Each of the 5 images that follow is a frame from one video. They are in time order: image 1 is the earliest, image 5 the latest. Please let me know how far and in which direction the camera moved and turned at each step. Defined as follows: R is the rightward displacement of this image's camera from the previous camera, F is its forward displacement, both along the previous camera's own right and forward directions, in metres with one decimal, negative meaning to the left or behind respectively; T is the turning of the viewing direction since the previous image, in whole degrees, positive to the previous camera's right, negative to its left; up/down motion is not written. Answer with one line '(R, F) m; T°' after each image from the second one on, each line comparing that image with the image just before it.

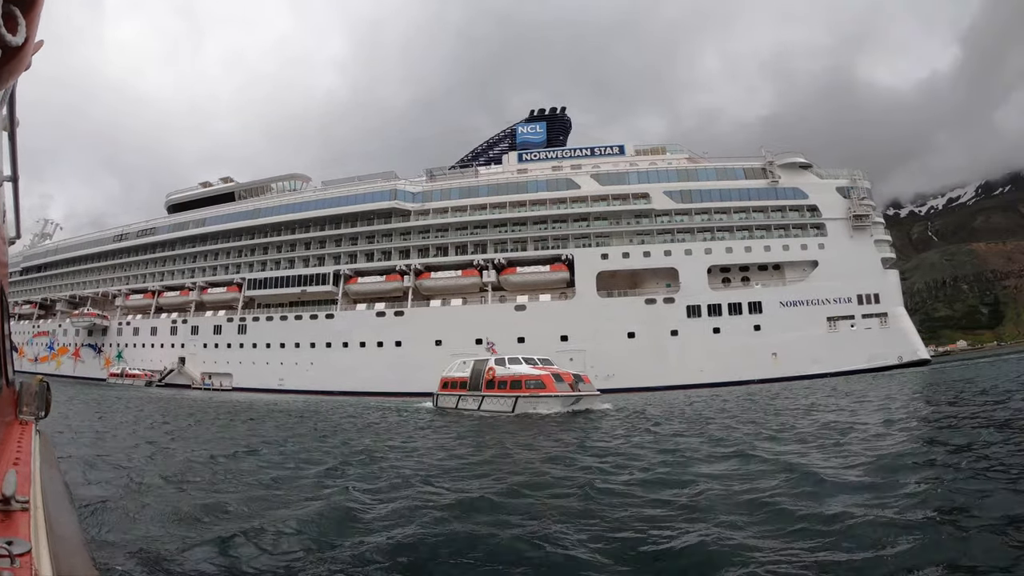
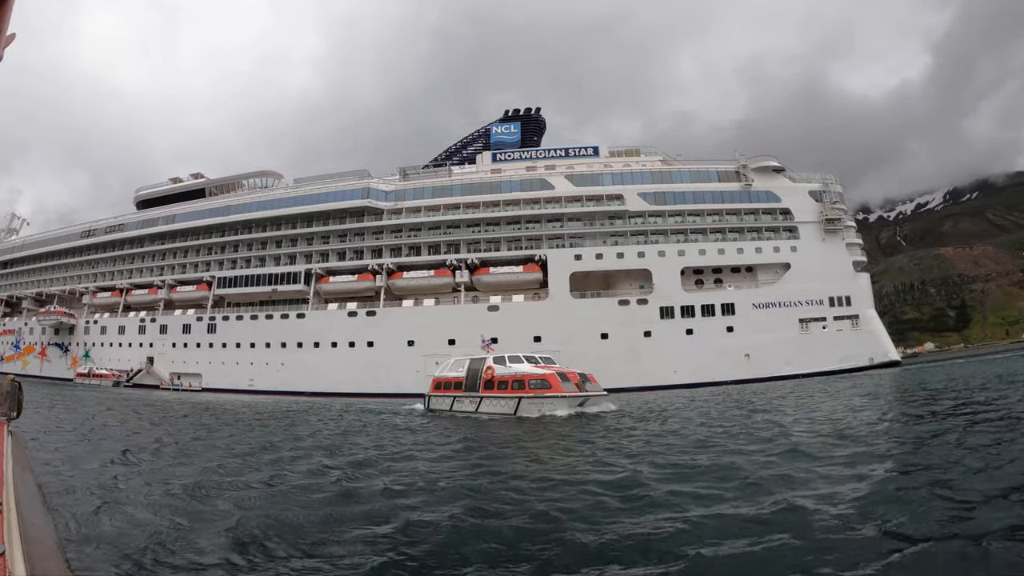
(+0.5, +0.1) m; +2°
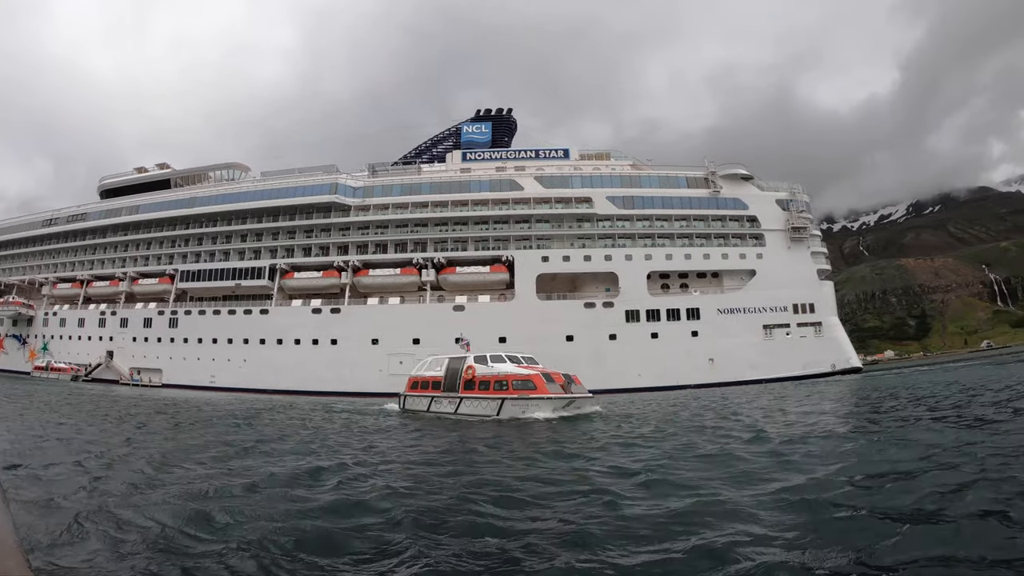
(+0.7, 0.0) m; +2°
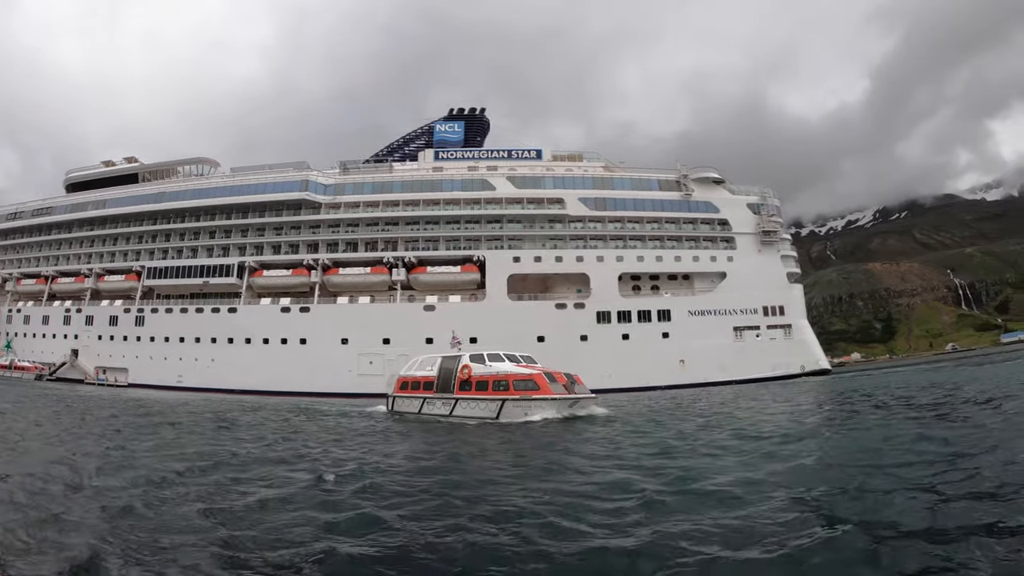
(+0.6, 0.0) m; +2°
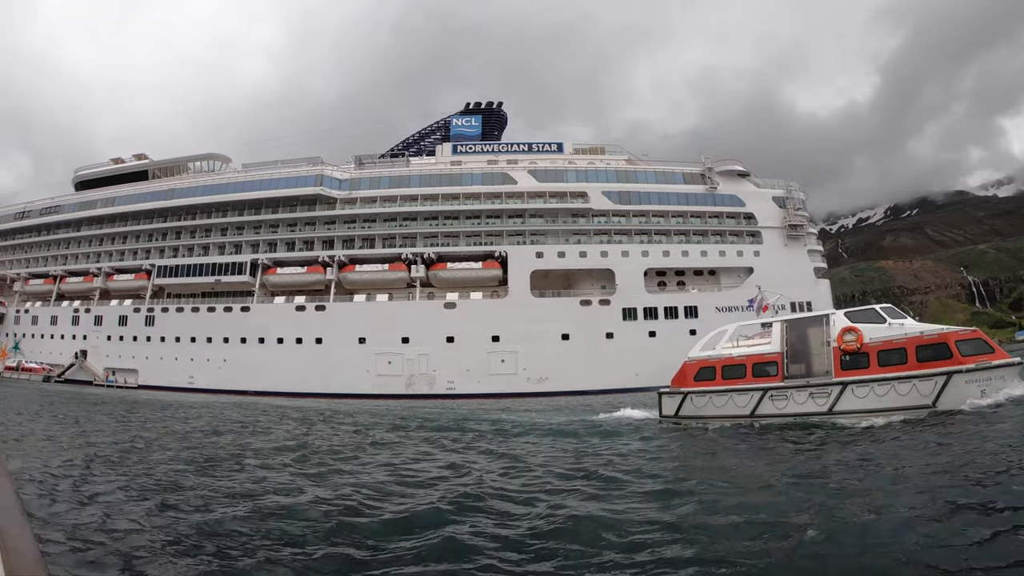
(-0.7, +0.8) m; -1°
